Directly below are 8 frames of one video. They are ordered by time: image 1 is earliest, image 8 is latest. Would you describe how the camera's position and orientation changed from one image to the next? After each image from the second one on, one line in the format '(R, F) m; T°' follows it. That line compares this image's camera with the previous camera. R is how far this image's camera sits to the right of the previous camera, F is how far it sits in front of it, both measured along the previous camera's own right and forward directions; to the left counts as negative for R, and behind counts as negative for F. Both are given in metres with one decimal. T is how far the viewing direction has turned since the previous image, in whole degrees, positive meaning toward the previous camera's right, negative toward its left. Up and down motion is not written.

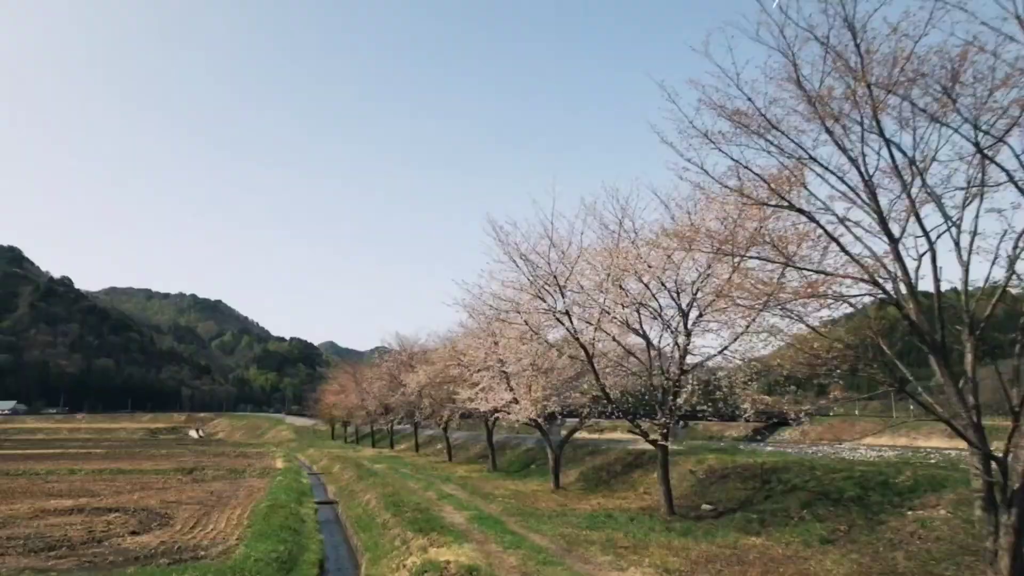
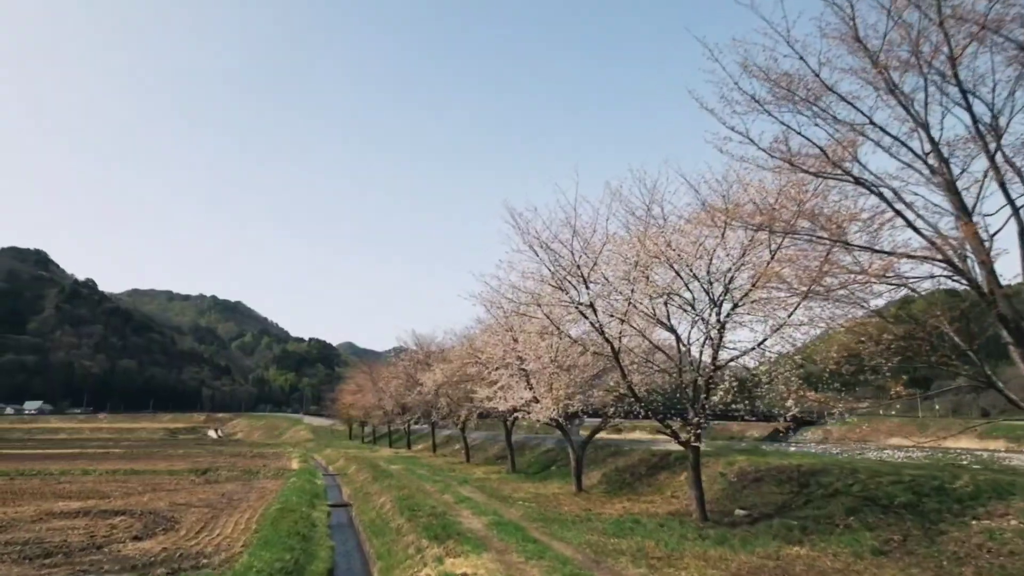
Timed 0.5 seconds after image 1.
(-0.1, +1.0) m; -1°
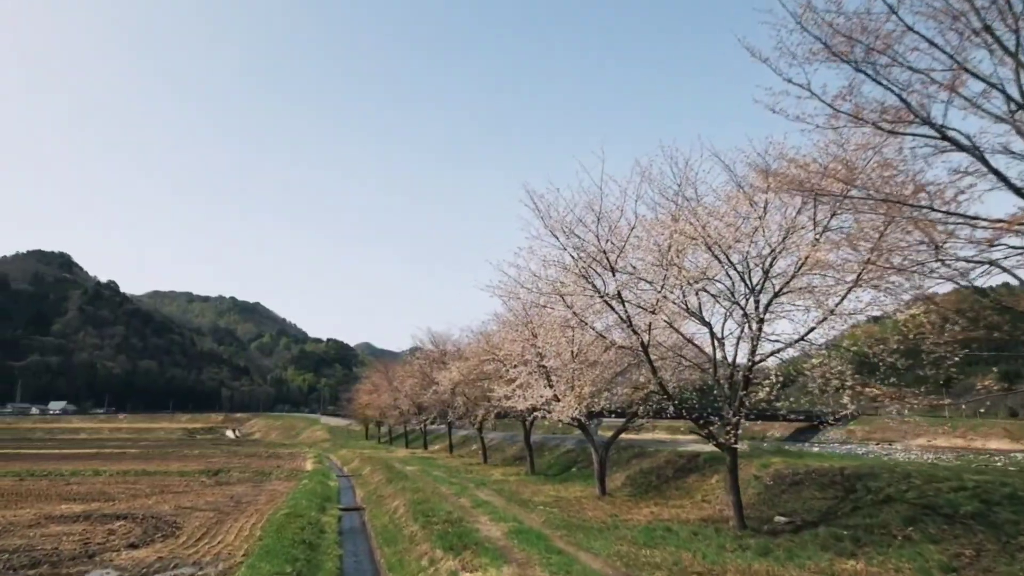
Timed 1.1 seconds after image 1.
(-0.1, +1.2) m; -1°
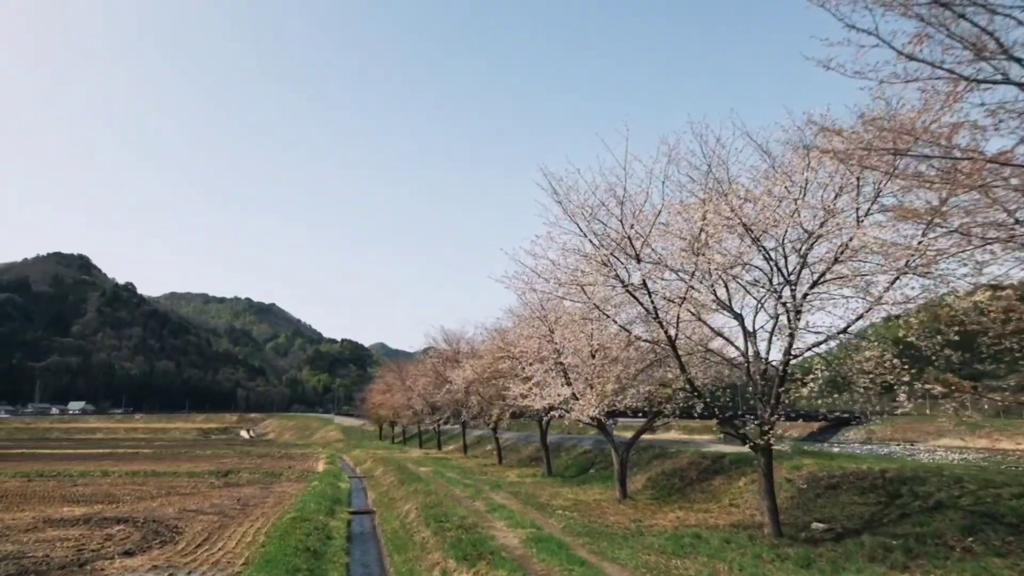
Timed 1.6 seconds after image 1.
(-0.1, +1.0) m; -1°
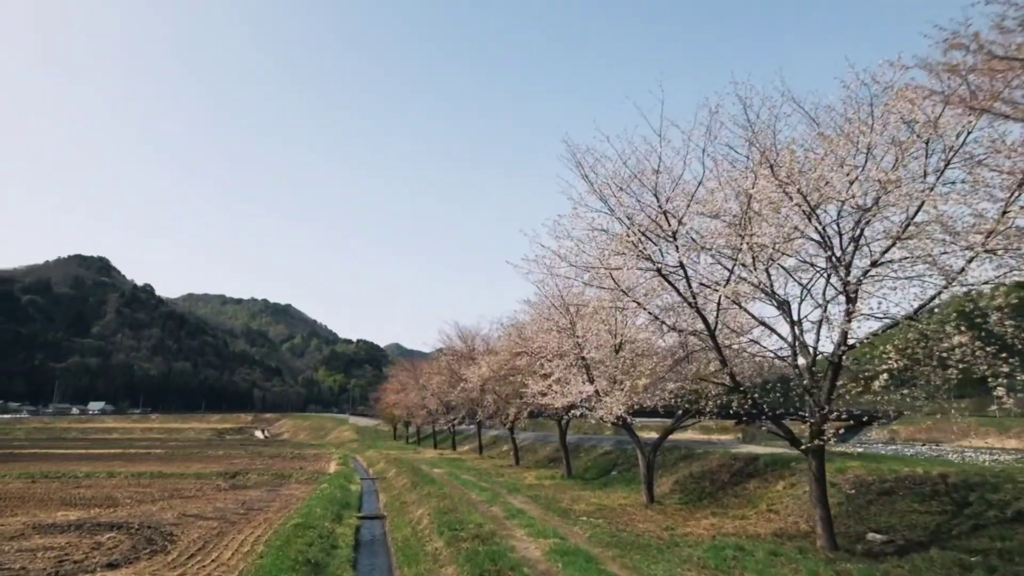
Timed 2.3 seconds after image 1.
(-0.1, +1.4) m; -1°
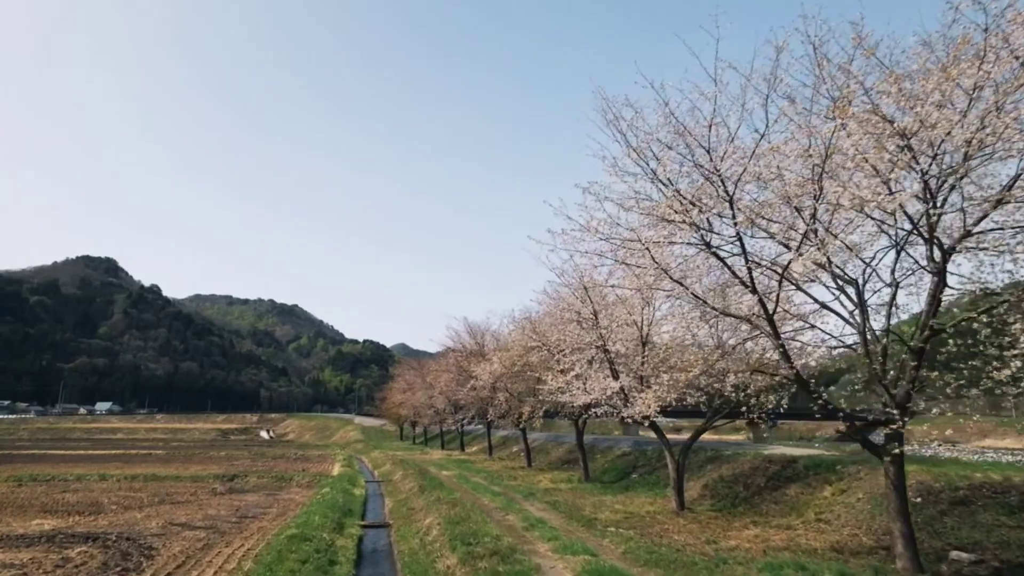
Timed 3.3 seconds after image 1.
(-0.3, +1.8) m; -1°
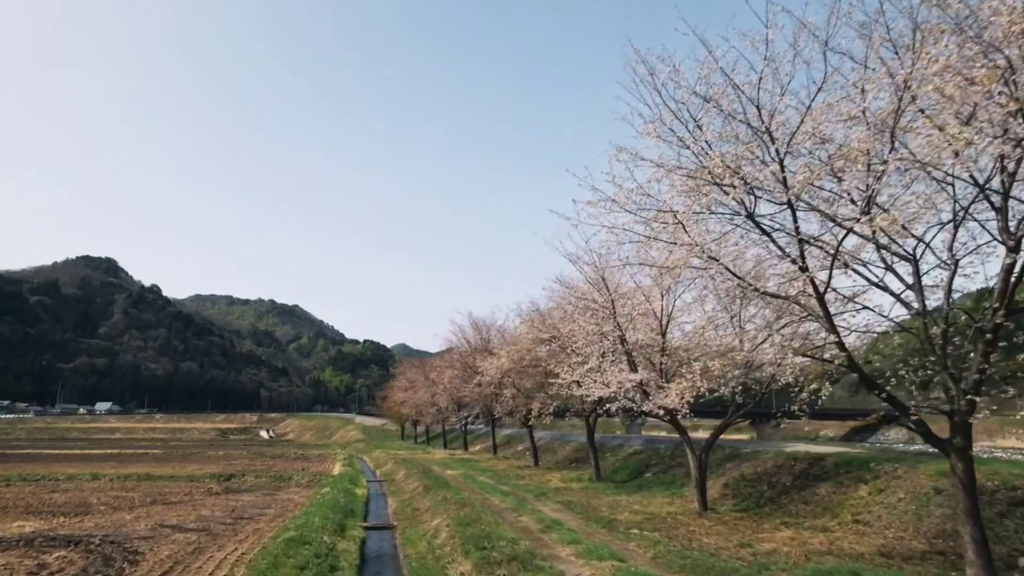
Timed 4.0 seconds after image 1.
(-0.3, +1.1) m; 0°
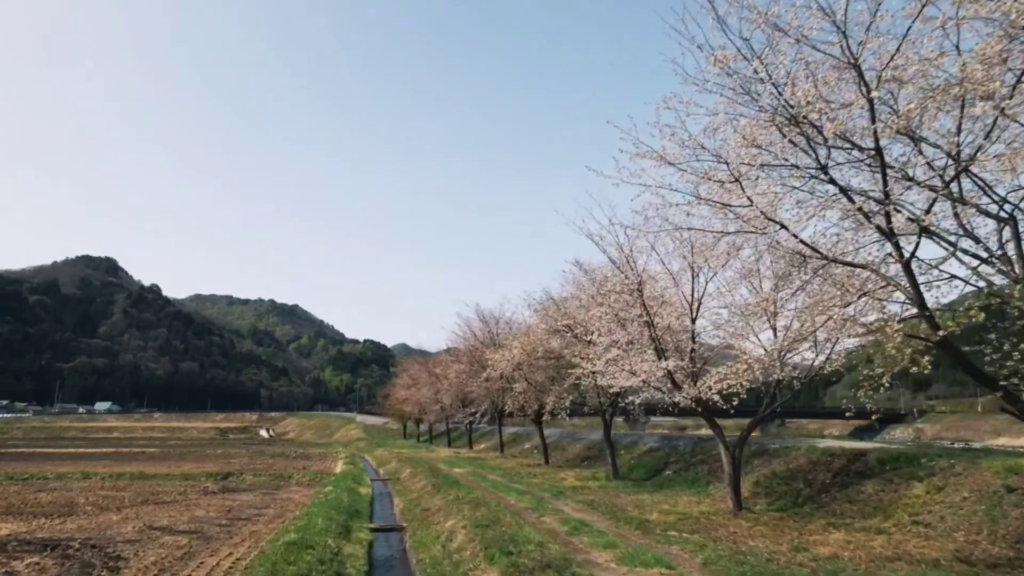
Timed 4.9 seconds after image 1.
(-0.5, +1.4) m; 0°
